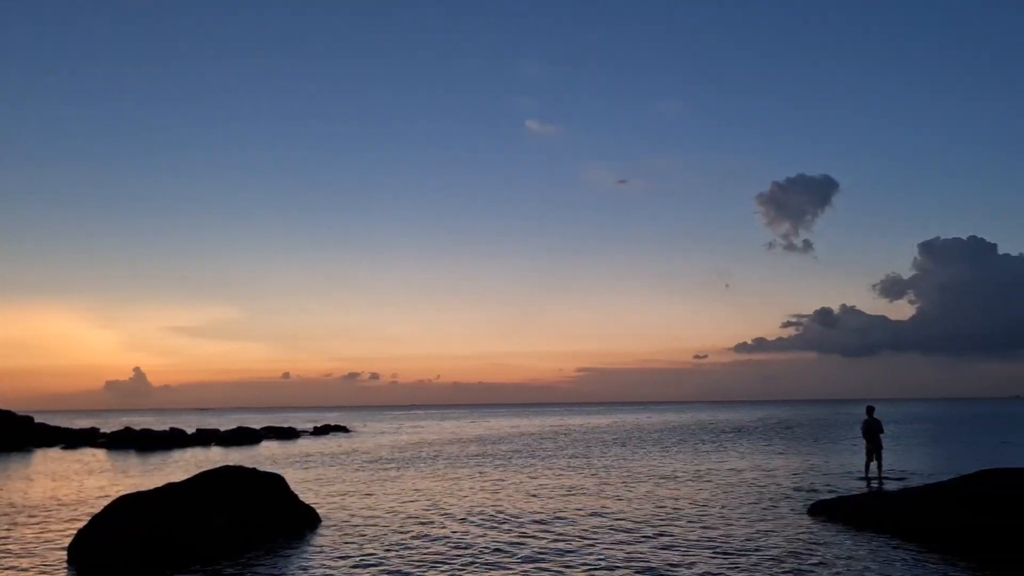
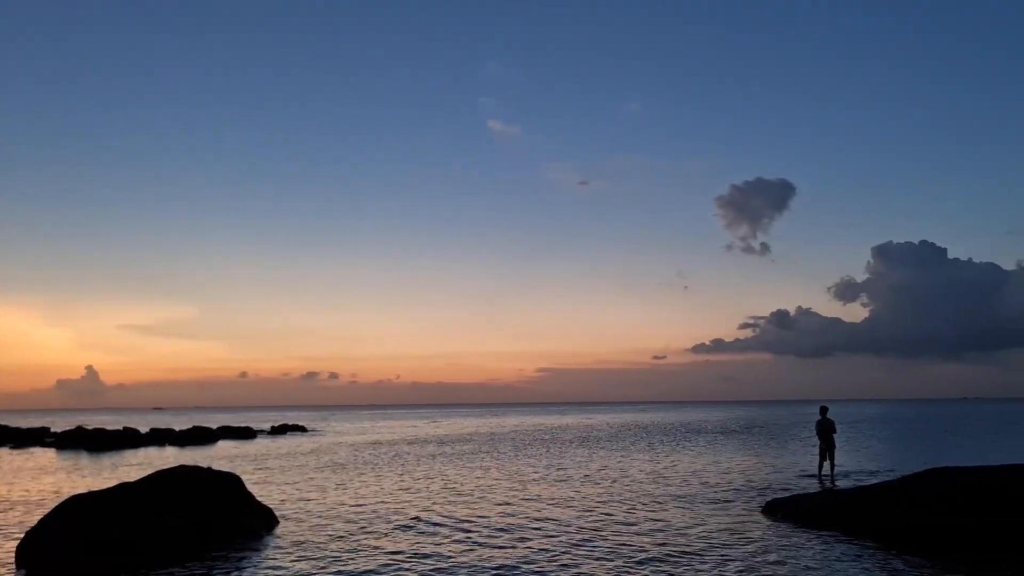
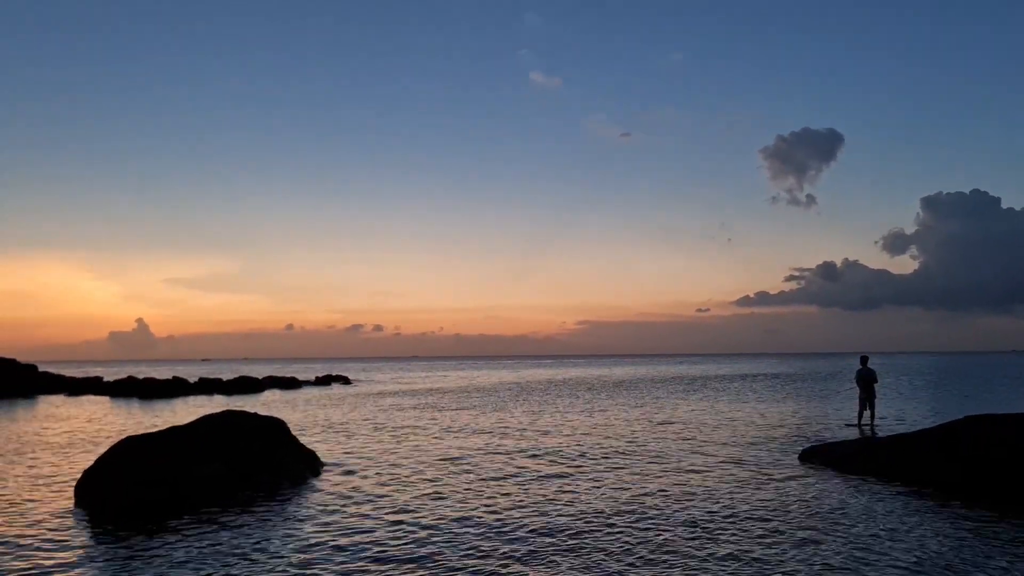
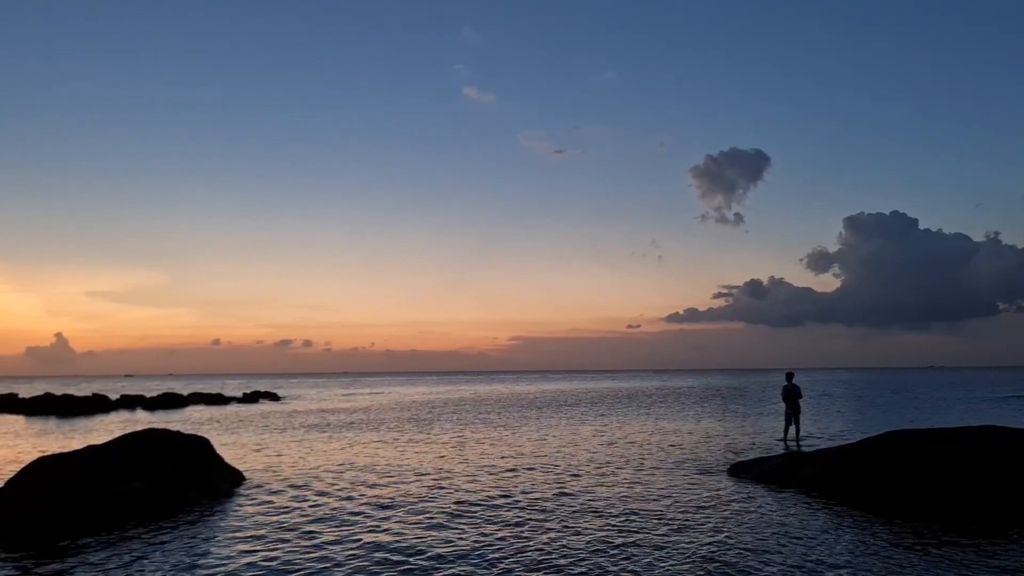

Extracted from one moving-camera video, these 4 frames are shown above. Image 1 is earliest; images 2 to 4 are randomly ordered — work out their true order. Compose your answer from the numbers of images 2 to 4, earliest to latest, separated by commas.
2, 4, 3
